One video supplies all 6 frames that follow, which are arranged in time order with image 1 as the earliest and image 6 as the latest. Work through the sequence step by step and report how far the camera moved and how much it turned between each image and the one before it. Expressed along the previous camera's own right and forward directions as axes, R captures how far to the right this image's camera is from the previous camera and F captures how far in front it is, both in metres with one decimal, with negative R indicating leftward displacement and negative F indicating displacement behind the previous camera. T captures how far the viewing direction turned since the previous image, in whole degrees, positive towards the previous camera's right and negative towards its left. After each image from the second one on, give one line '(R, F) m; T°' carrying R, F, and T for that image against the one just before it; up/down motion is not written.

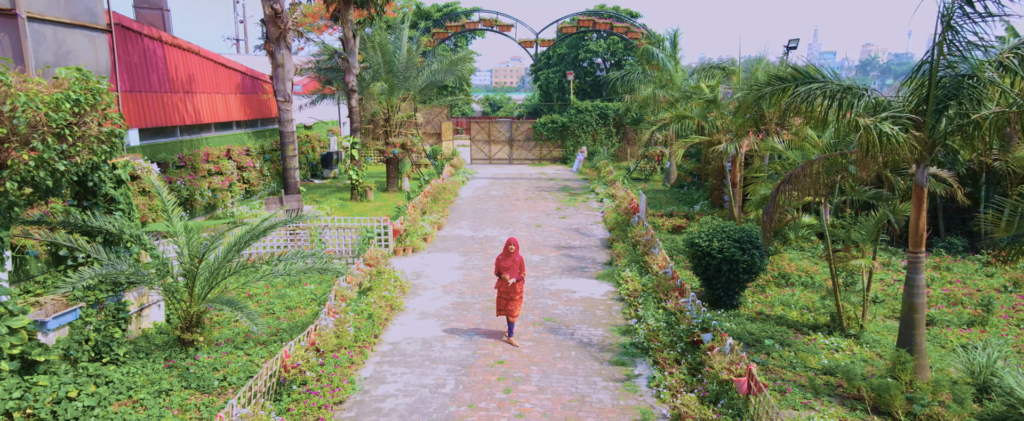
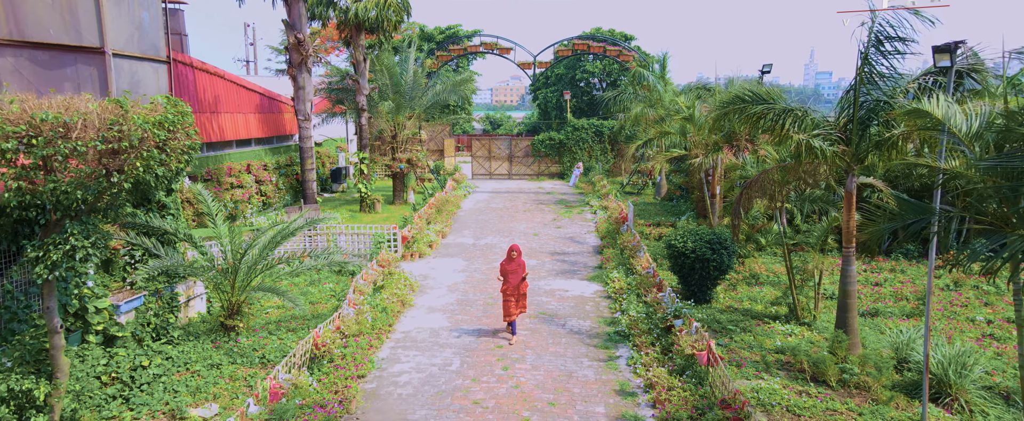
(0.0, -1.3) m; 0°
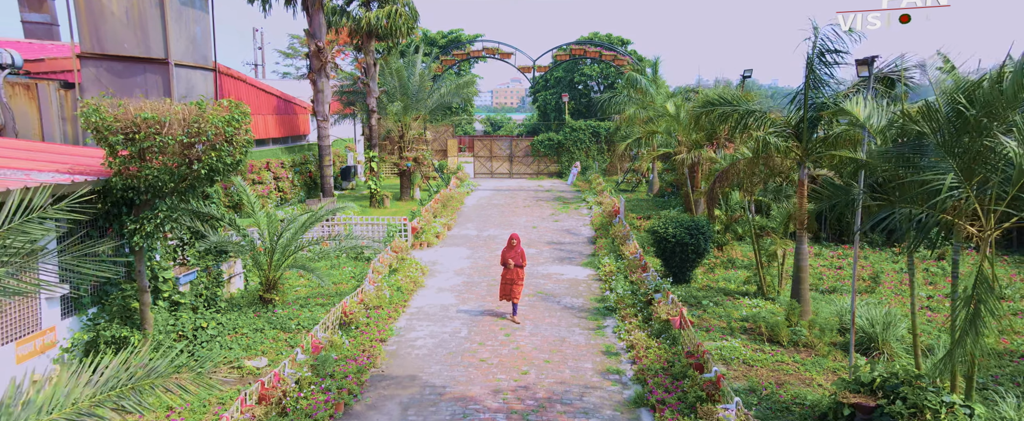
(0.0, -1.3) m; 0°
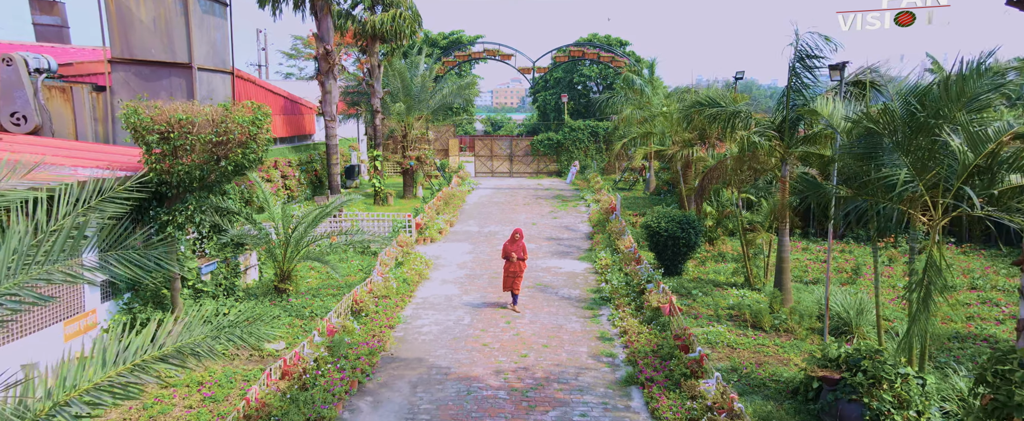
(0.0, -0.6) m; 0°
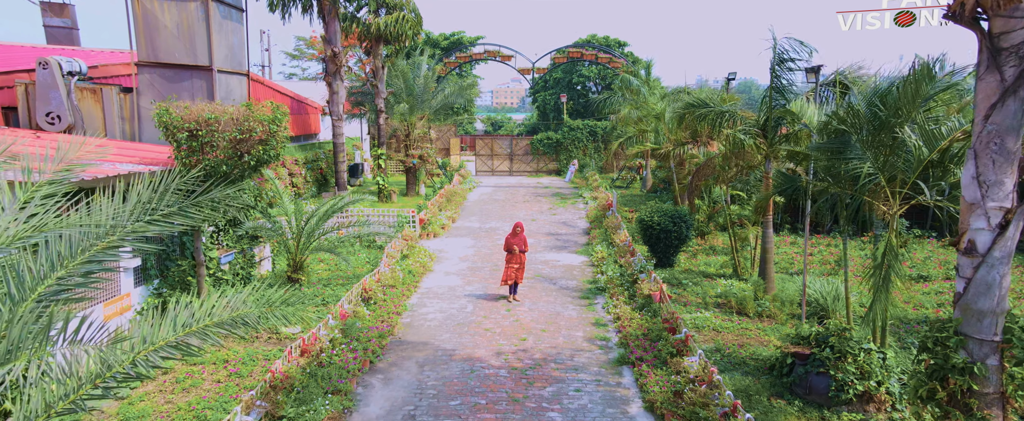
(0.0, -0.6) m; 0°
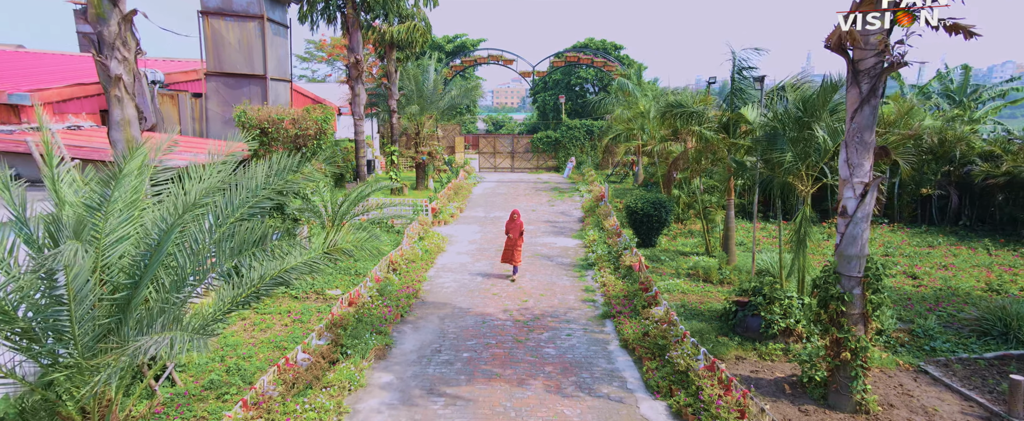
(-0.1, -2.0) m; 0°
